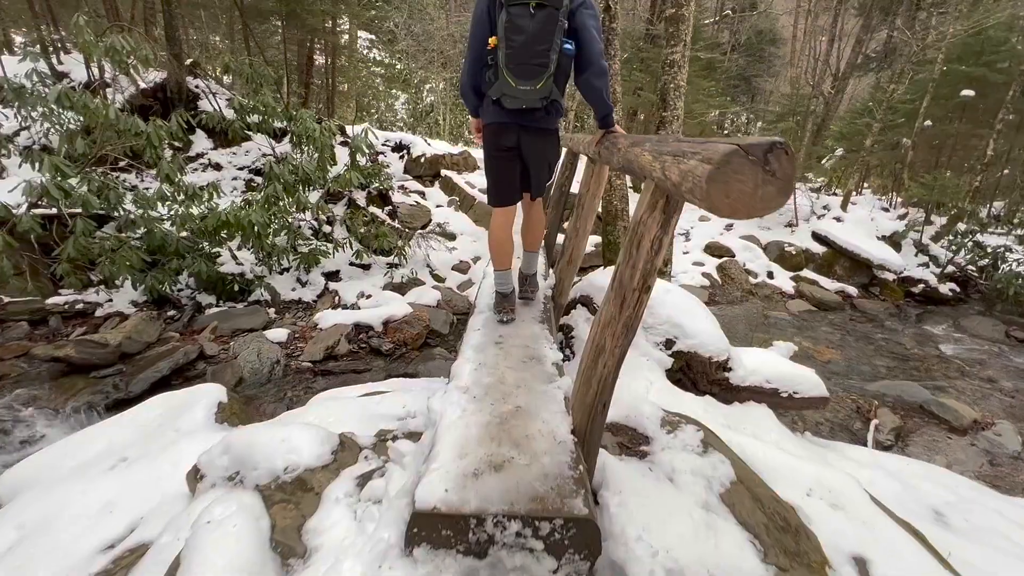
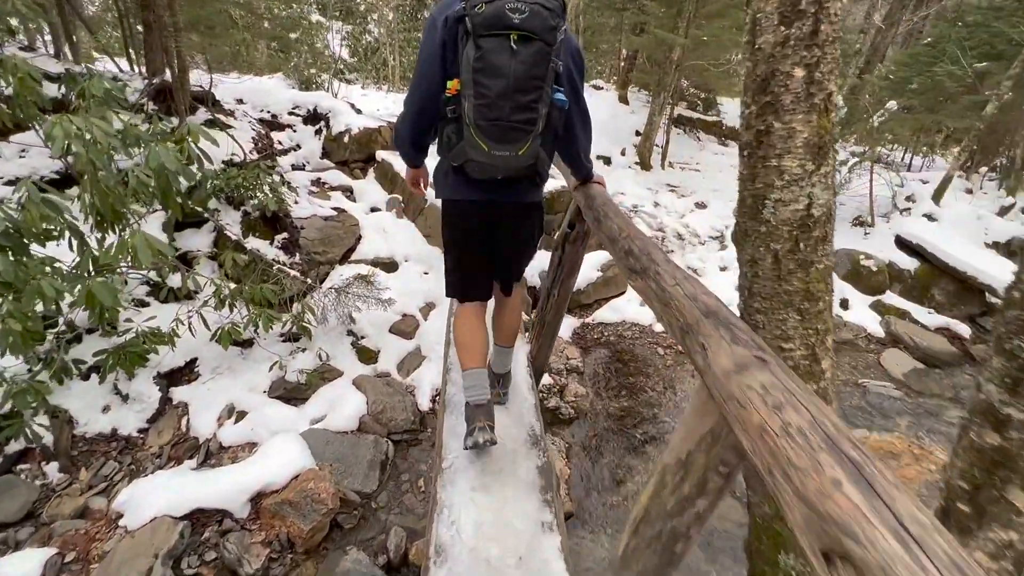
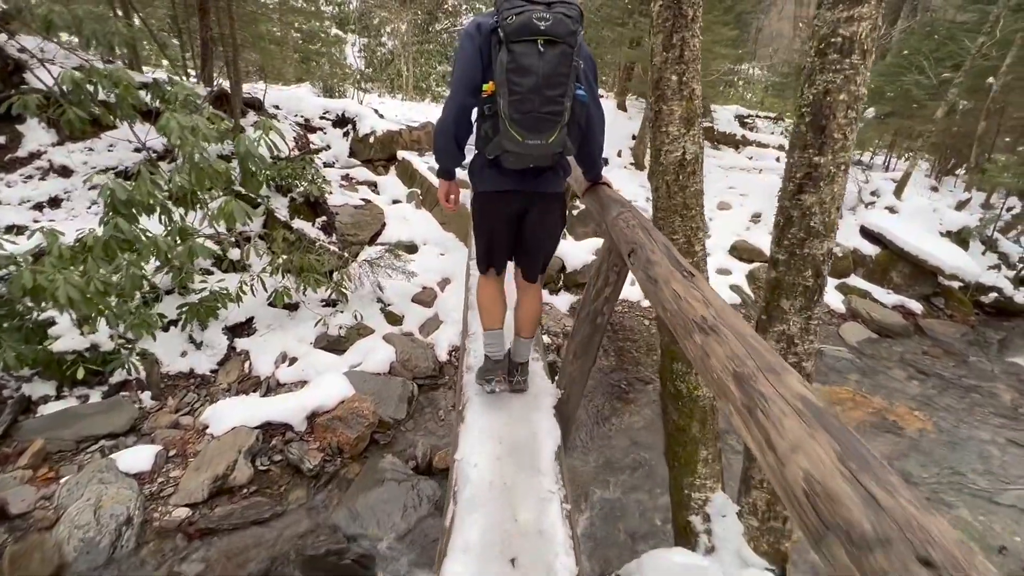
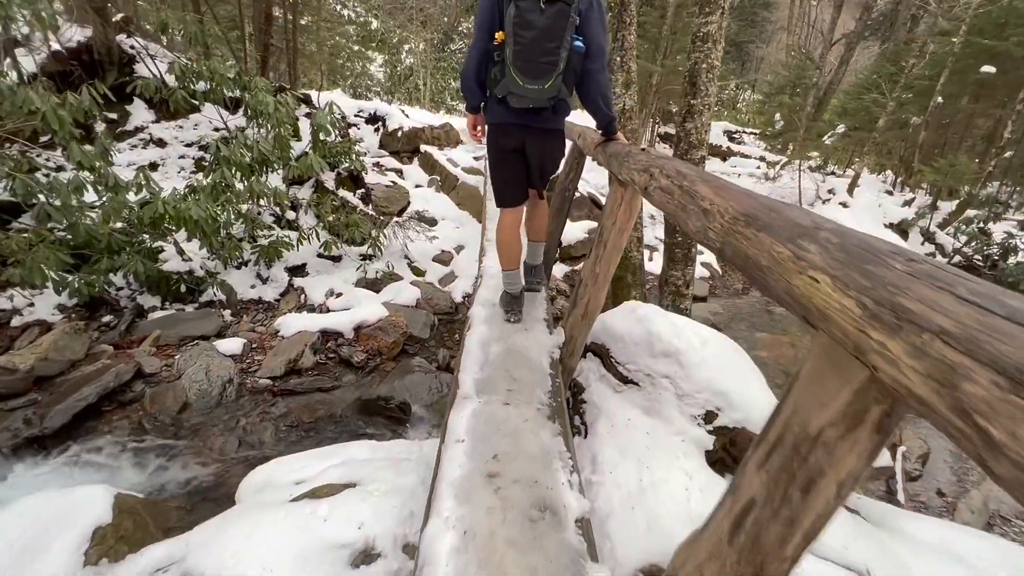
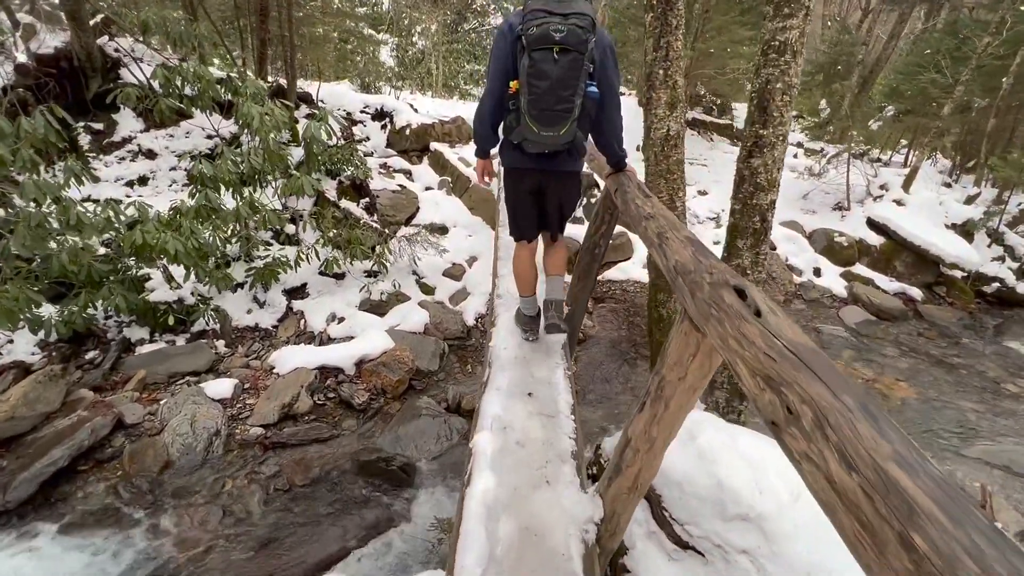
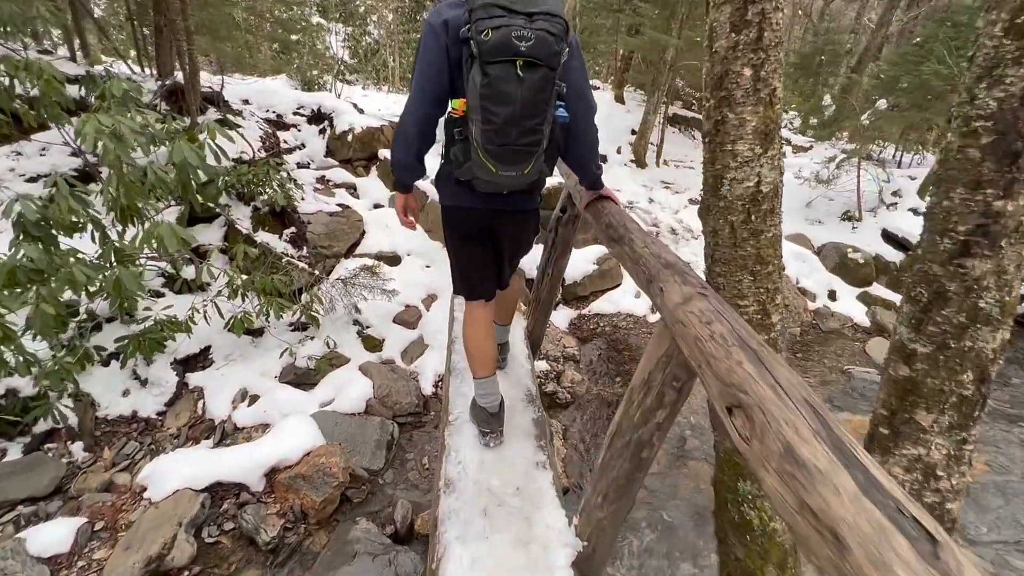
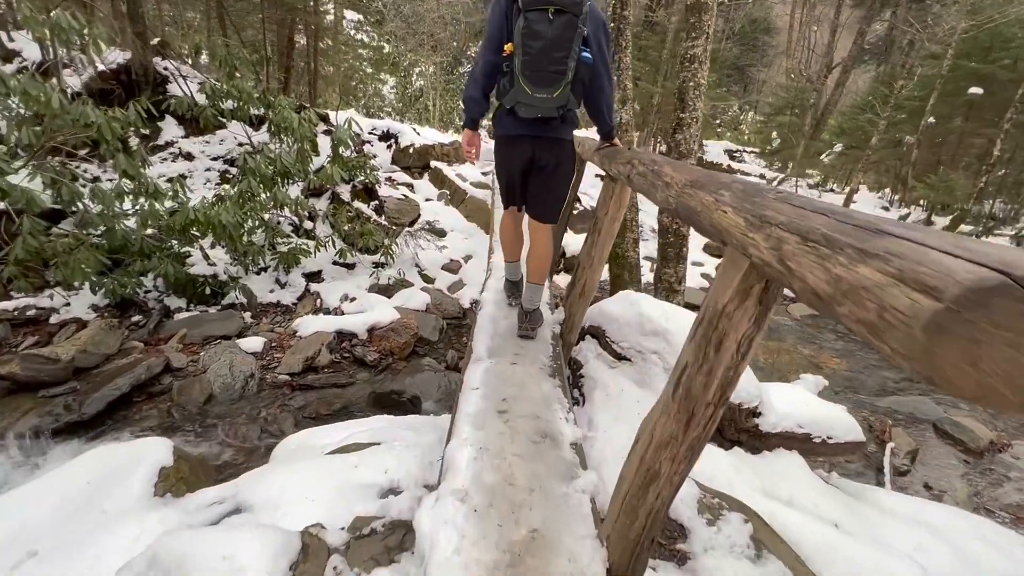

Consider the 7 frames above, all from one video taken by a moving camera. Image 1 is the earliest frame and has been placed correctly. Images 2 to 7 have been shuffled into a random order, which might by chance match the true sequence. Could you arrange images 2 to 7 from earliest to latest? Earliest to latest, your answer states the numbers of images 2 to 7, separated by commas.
7, 4, 5, 3, 6, 2
